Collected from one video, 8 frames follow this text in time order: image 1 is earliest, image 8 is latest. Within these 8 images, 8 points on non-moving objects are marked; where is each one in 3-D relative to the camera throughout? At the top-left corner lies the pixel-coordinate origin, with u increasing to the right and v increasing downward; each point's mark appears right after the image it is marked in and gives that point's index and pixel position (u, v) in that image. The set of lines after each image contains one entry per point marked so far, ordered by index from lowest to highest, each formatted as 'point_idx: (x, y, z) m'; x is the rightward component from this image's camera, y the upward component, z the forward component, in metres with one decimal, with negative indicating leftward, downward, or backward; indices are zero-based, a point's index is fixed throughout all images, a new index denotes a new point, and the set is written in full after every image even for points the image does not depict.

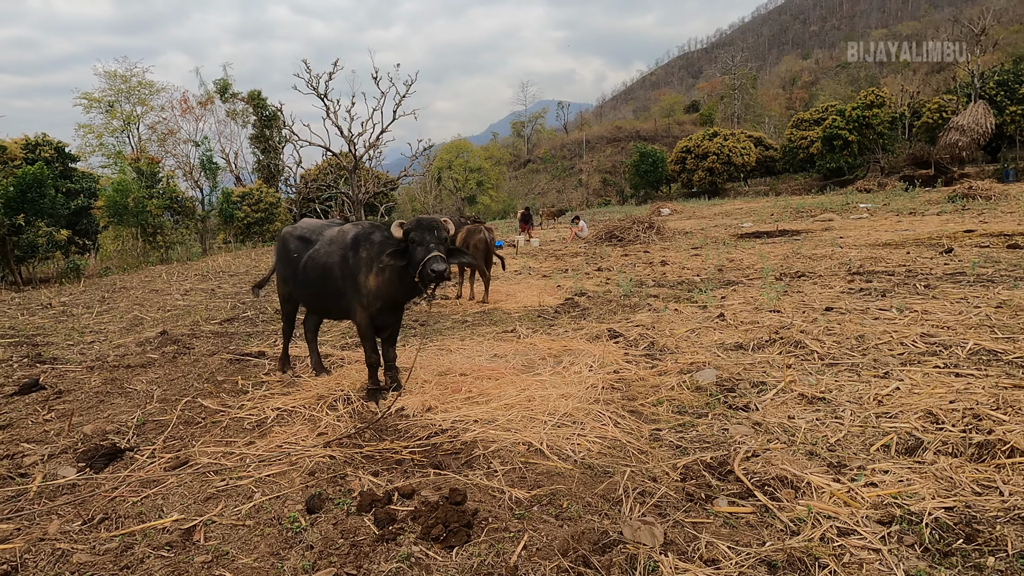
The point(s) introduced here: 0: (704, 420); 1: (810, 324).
0: (+1.2, -0.8, +2.9) m
1: (+3.4, -0.4, +5.3) m
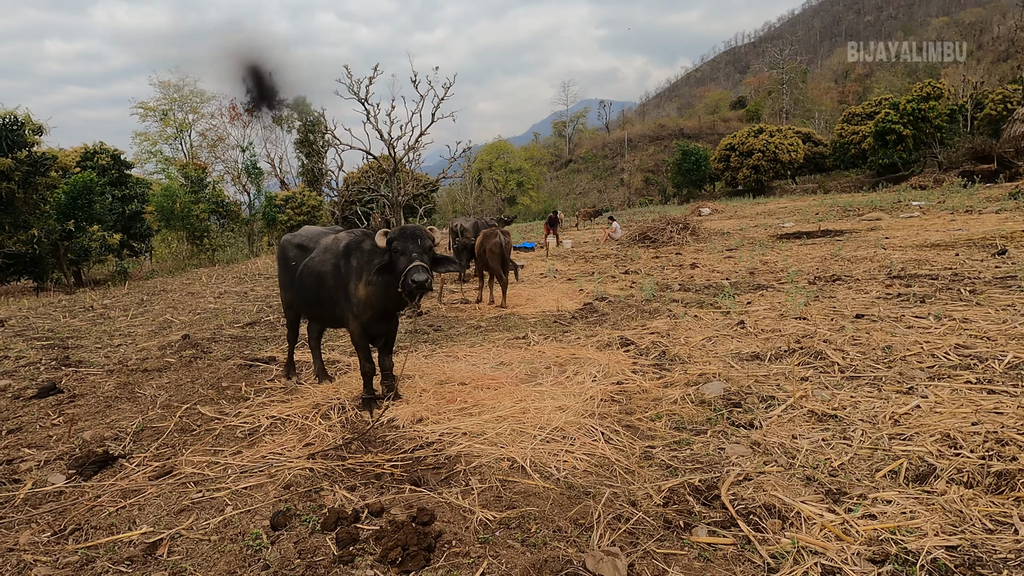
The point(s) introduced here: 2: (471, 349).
0: (+1.1, -0.9, +2.8) m
1: (+3.4, -0.5, +5.0) m
2: (-0.5, -0.7, +5.5) m
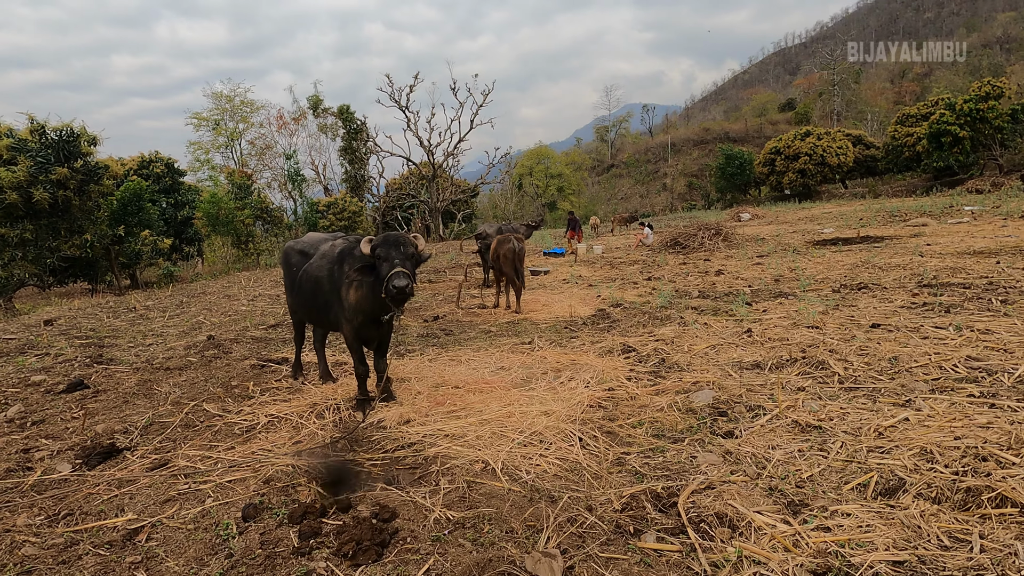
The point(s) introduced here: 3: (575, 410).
0: (+1.0, -0.9, +2.8) m
1: (+3.4, -0.6, +4.9) m
2: (-0.5, -0.8, +5.6) m
3: (+0.5, -0.9, +3.4) m
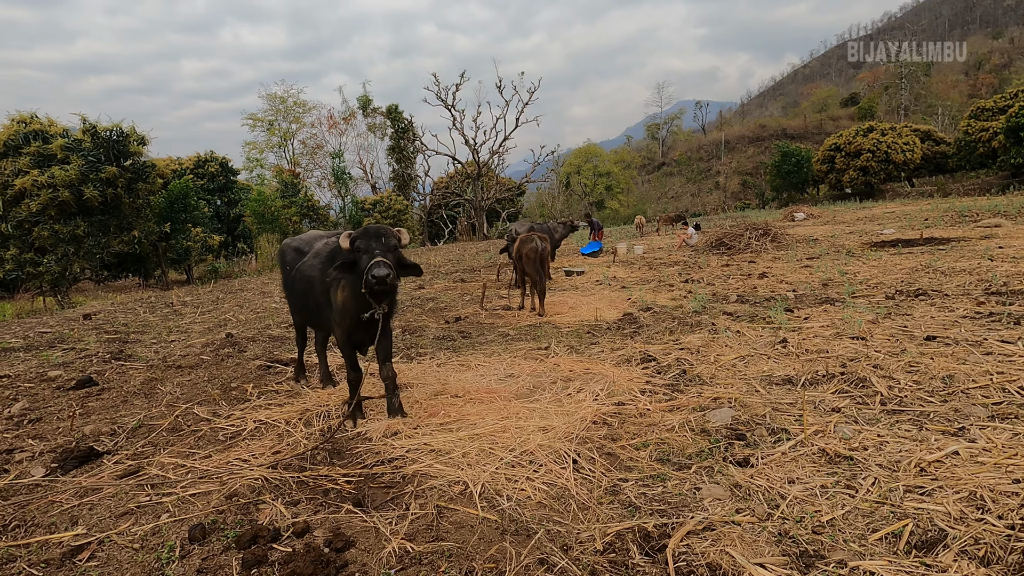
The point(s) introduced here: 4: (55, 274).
0: (+0.9, -1.0, +2.5) m
1: (+3.5, -0.6, +4.4) m
2: (-0.3, -0.8, +5.4) m
3: (+0.4, -0.9, +3.1) m
4: (-10.7, +0.4, +11.4) m
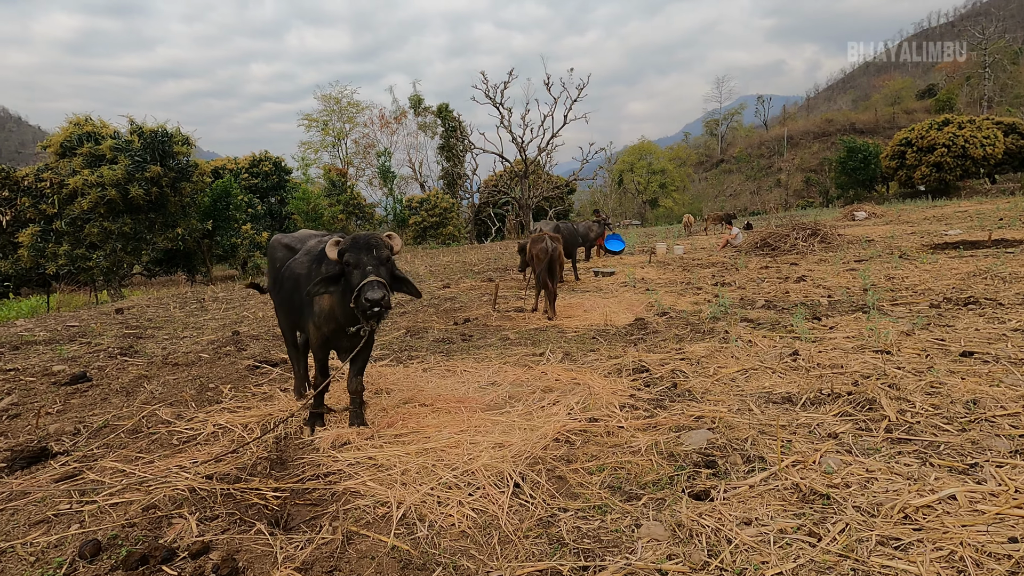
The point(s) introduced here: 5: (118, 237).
0: (+0.5, -1.0, +2.2) m
1: (+3.3, -0.7, +3.9) m
2: (-0.4, -0.8, +5.2) m
3: (+0.1, -1.0, +2.9) m
4: (-10.3, +0.5, +12.0) m
5: (-10.1, +1.3, +12.1) m
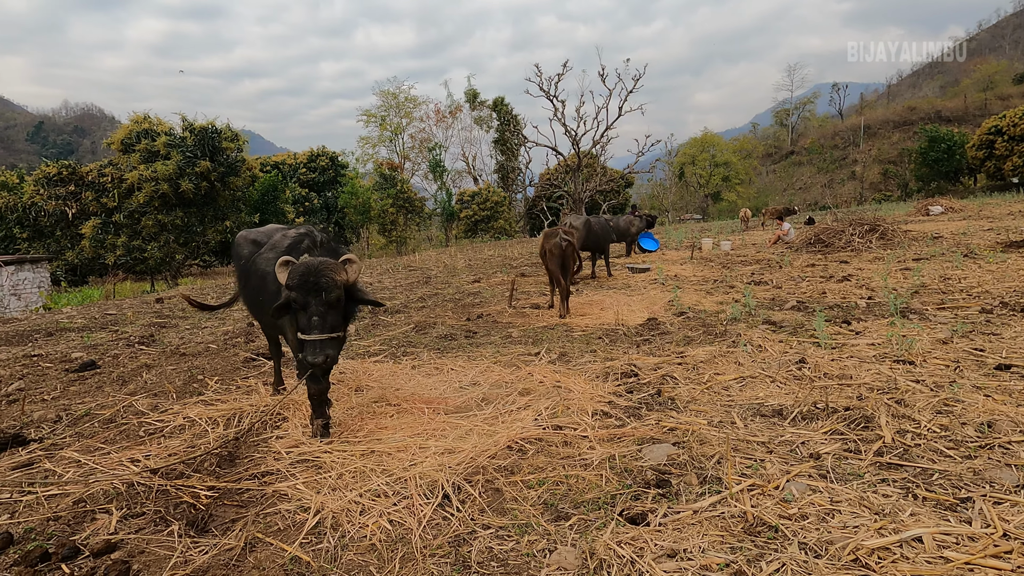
0: (+0.2, -1.0, +2.1) m
1: (+3.1, -0.8, +3.5) m
2: (-0.5, -0.8, +5.2) m
3: (-0.2, -1.0, +2.8) m
4: (-9.7, +0.8, +12.8) m
5: (-9.5, +1.6, +12.9) m
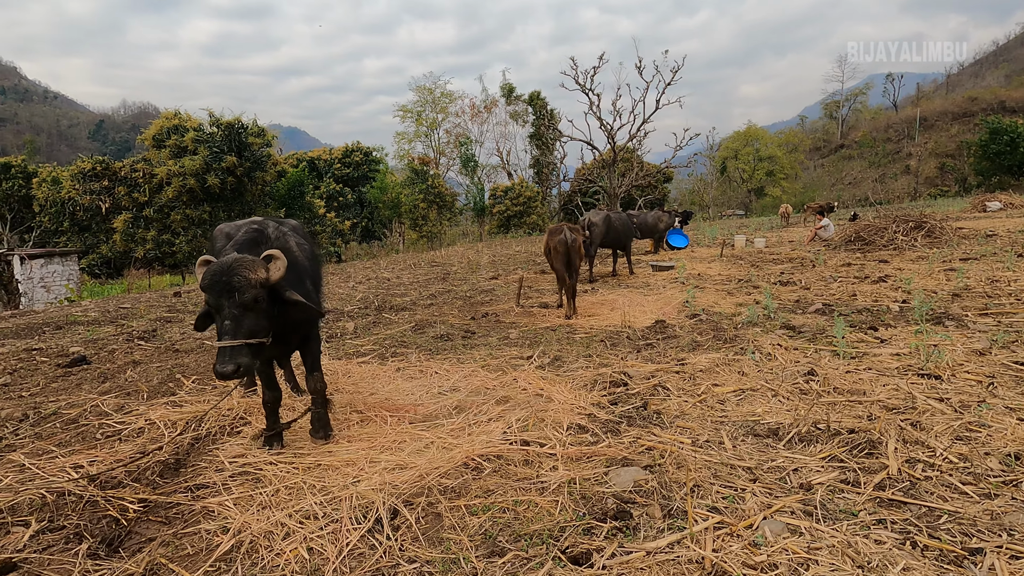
0: (-0.1, -1.1, +1.9) m
1: (+2.9, -0.8, +3.1) m
2: (-0.6, -0.8, +5.0) m
3: (-0.4, -1.0, +2.6) m
4: (-9.3, +0.9, +13.1) m
5: (-9.1, +1.7, +13.2) m
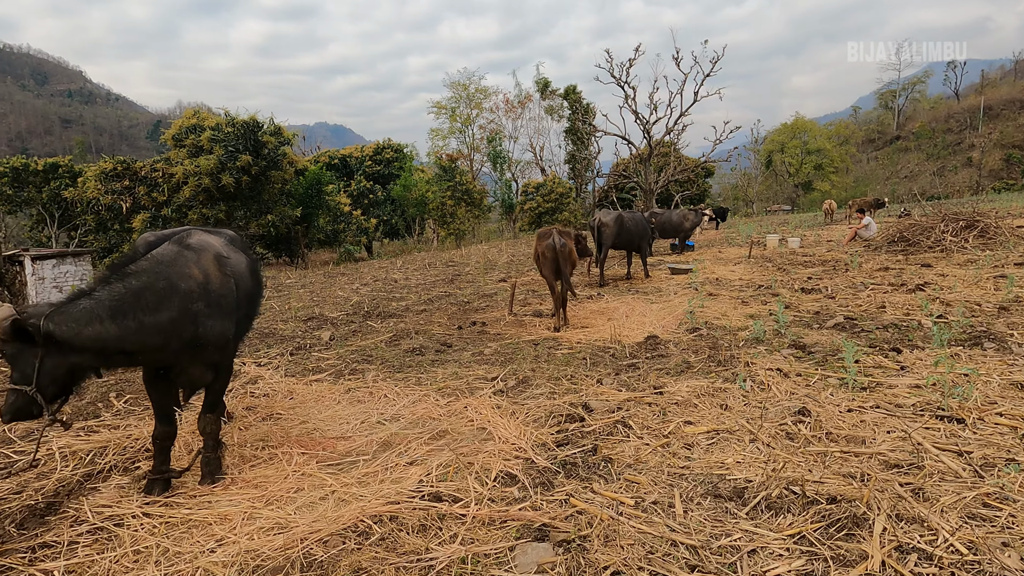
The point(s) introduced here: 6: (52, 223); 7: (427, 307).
0: (-0.7, -1.2, +1.5) m
1: (+2.4, -1.0, +2.5) m
2: (-0.9, -0.9, +4.6) m
3: (-0.9, -1.1, +2.2) m
4: (-9.1, +1.0, +13.3) m
5: (-8.9, +1.8, +13.3) m
6: (-15.4, +2.1, +15.5) m
7: (-1.9, -0.4, +9.0) m
